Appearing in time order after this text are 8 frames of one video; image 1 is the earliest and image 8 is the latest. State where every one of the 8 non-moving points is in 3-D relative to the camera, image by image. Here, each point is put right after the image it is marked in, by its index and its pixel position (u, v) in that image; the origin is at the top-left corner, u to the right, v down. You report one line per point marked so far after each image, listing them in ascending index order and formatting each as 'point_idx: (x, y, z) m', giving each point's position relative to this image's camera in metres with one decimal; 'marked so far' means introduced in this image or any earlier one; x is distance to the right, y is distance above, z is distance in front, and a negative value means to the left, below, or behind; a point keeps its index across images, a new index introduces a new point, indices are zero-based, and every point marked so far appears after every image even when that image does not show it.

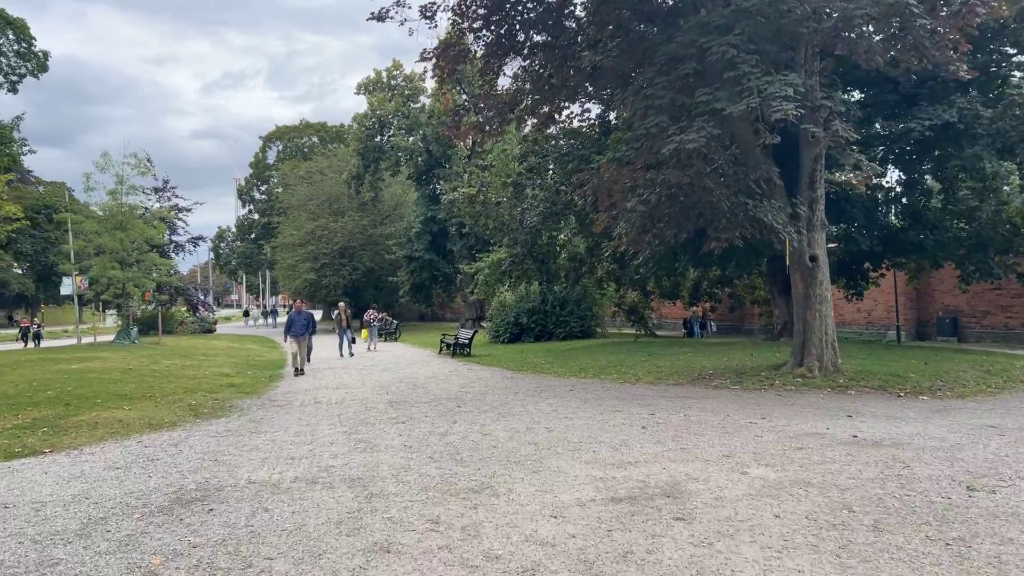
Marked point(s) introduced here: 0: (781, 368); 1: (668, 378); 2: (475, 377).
0: (+4.6, -1.4, +13.0) m
1: (+2.7, -1.6, +13.1) m
2: (-0.8, -1.8, +15.9) m
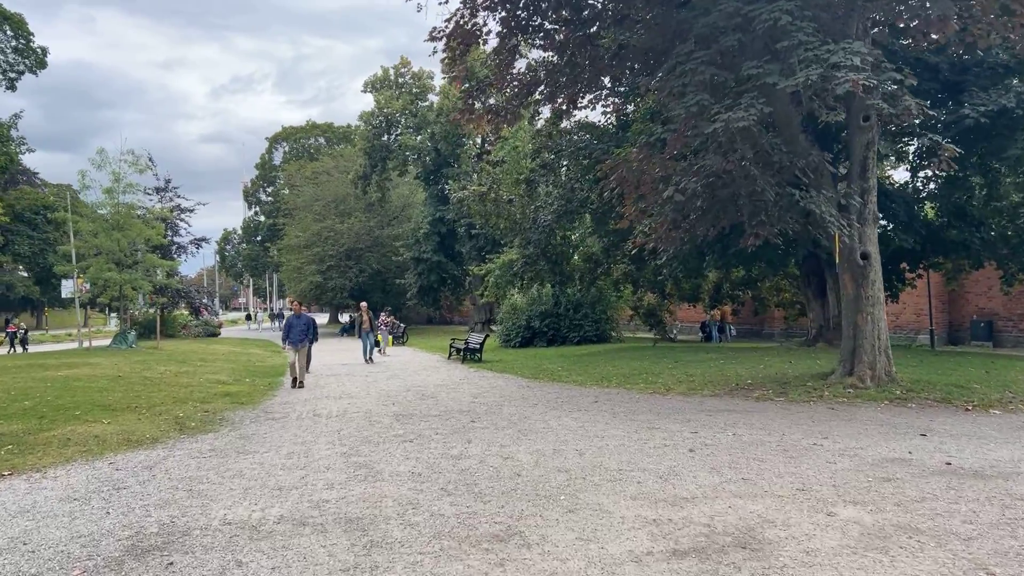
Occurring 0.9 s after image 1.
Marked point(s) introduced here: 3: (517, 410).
0: (+4.9, -1.4, +11.8) m
1: (+2.9, -1.6, +11.9) m
2: (-0.5, -1.9, +14.7) m
3: (+0.1, -1.7, +10.8) m
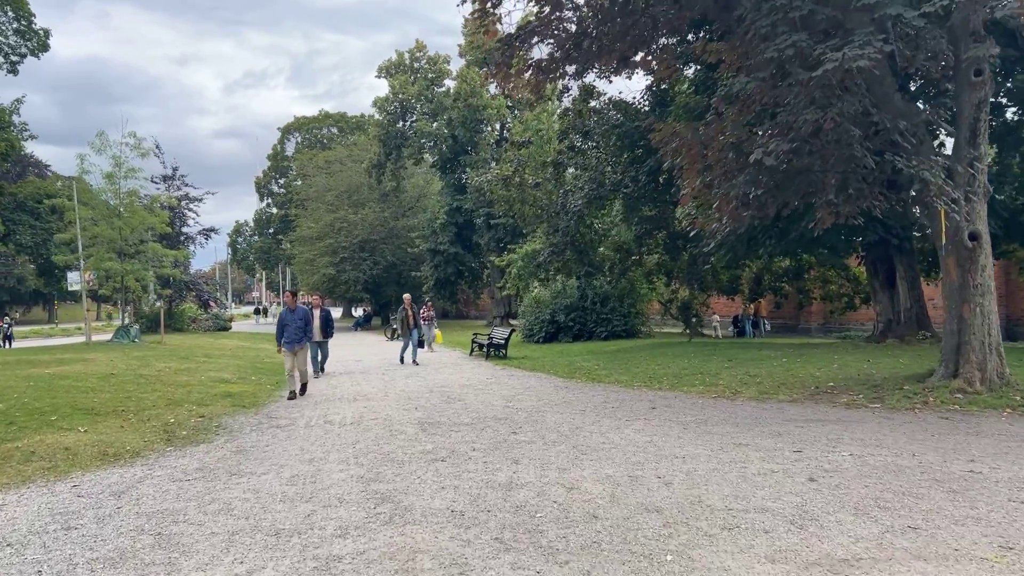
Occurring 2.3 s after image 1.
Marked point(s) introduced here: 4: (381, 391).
0: (+5.4, -1.2, +10.1) m
1: (+3.5, -1.4, +10.2) m
2: (+0.2, -1.7, +13.1) m
3: (+0.6, -1.6, +9.2) m
4: (-2.2, -1.8, +13.0) m
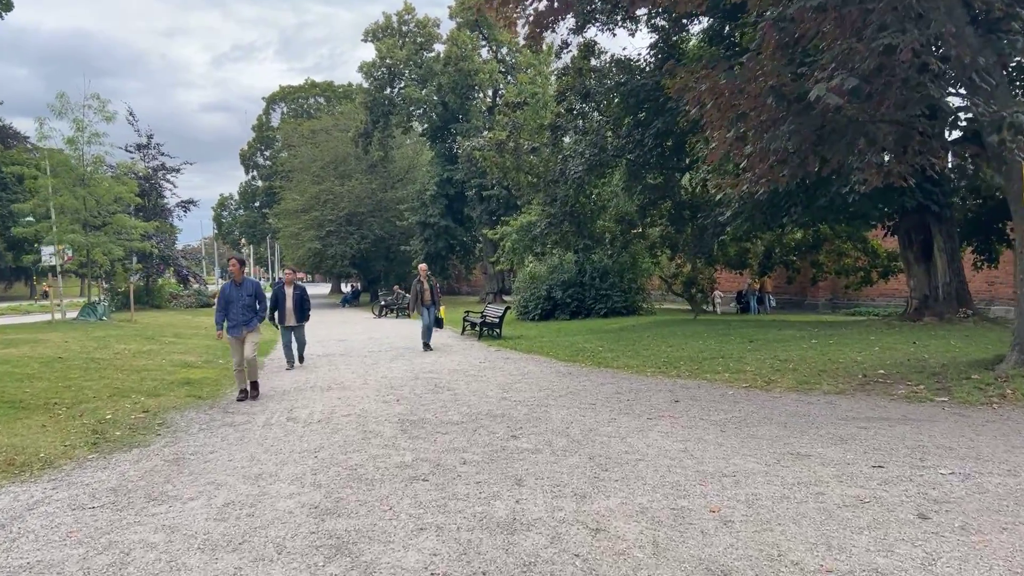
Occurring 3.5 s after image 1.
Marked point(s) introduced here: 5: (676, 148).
0: (+5.4, -0.9, +8.6) m
1: (+3.5, -1.1, +8.7) m
2: (+0.1, -1.3, +11.6) m
3: (+0.6, -1.3, +7.7) m
4: (-2.3, -1.4, +11.5) m
5: (+4.1, +3.5, +19.3) m
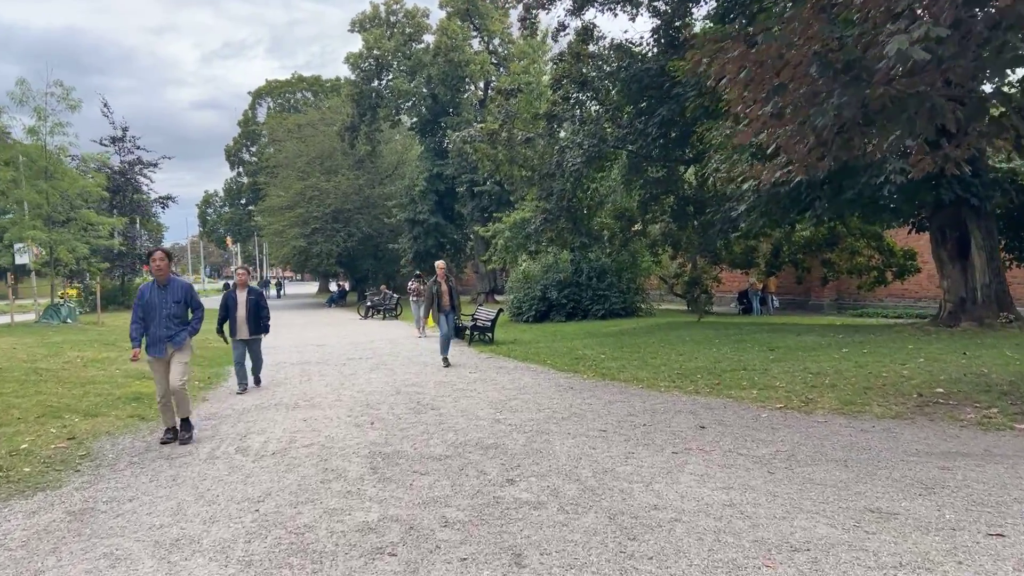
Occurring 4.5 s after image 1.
0: (+5.3, -0.9, +7.3) m
1: (+3.4, -1.1, +7.4) m
2: (0.0, -1.3, +10.2) m
3: (+0.6, -1.3, +6.3) m
4: (-2.4, -1.4, +10.1) m
5: (+4.0, +3.5, +18.0) m
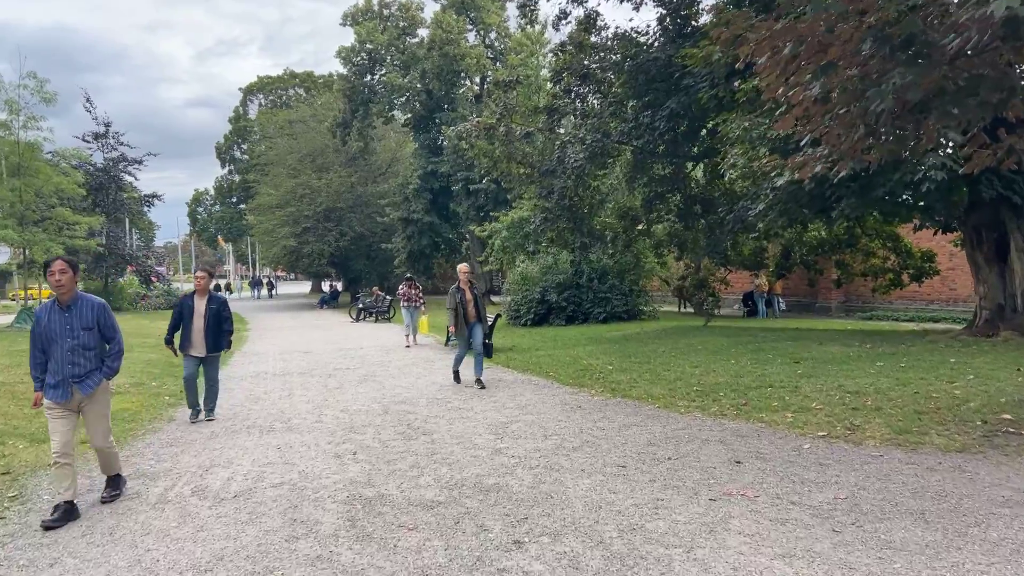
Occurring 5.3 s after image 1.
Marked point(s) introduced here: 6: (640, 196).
0: (+5.4, -1.0, +6.3) m
1: (+3.4, -1.2, +6.4) m
2: (0.0, -1.4, +9.2) m
3: (+0.6, -1.4, +5.3) m
4: (-2.3, -1.5, +9.1) m
5: (+3.9, +3.4, +17.0) m
6: (+3.3, +2.4, +19.6) m
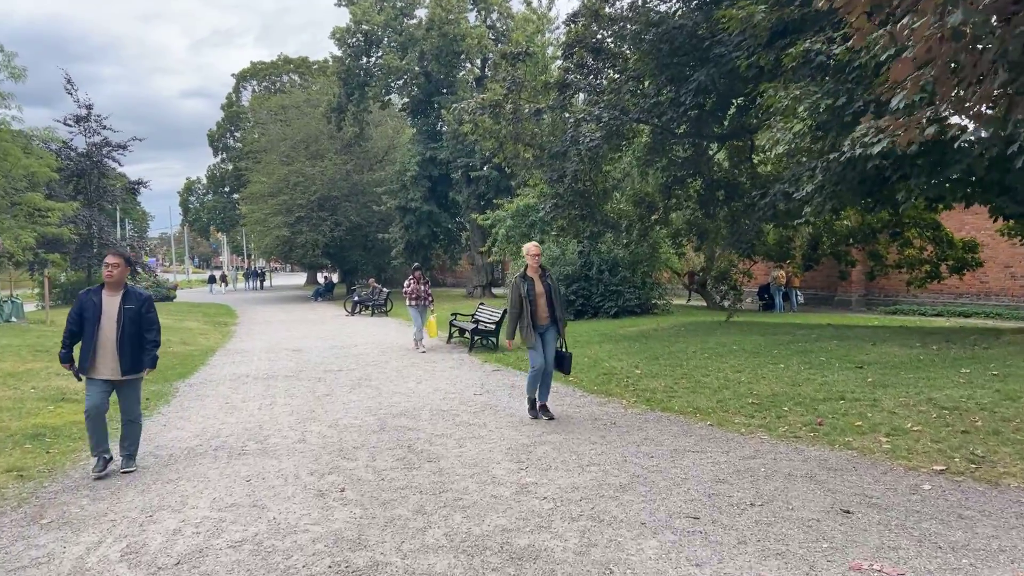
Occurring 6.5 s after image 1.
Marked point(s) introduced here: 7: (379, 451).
0: (+5.6, -1.0, +4.9) m
1: (+3.7, -1.2, +4.9) m
2: (+0.2, -1.3, +7.7) m
3: (+0.8, -1.4, +3.8) m
4: (-2.1, -1.4, +7.6) m
5: (+4.1, +3.6, +15.5) m
6: (+3.5, +2.5, +18.1) m
7: (-1.2, -1.4, +6.7) m
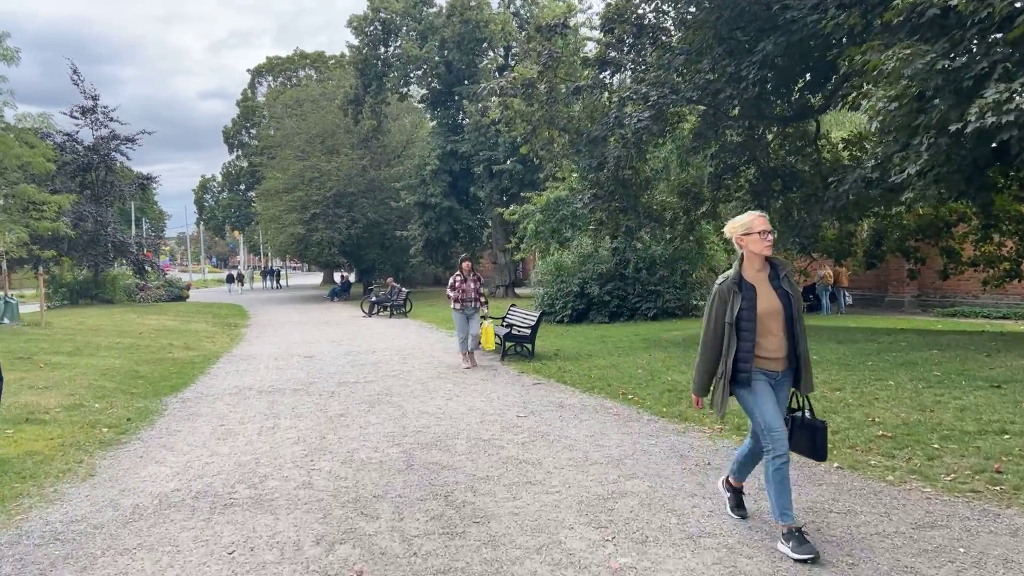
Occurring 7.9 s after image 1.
0: (+6.0, -1.0, +3.1) m
1: (+4.1, -1.2, +3.2) m
2: (+0.7, -1.3, +6.1) m
3: (+1.2, -1.4, +2.2) m
4: (-1.7, -1.4, +6.0) m
5: (+4.8, +3.6, +13.7) m
6: (+4.2, +2.5, +16.3) m
7: (-0.7, -1.4, +5.1) m
